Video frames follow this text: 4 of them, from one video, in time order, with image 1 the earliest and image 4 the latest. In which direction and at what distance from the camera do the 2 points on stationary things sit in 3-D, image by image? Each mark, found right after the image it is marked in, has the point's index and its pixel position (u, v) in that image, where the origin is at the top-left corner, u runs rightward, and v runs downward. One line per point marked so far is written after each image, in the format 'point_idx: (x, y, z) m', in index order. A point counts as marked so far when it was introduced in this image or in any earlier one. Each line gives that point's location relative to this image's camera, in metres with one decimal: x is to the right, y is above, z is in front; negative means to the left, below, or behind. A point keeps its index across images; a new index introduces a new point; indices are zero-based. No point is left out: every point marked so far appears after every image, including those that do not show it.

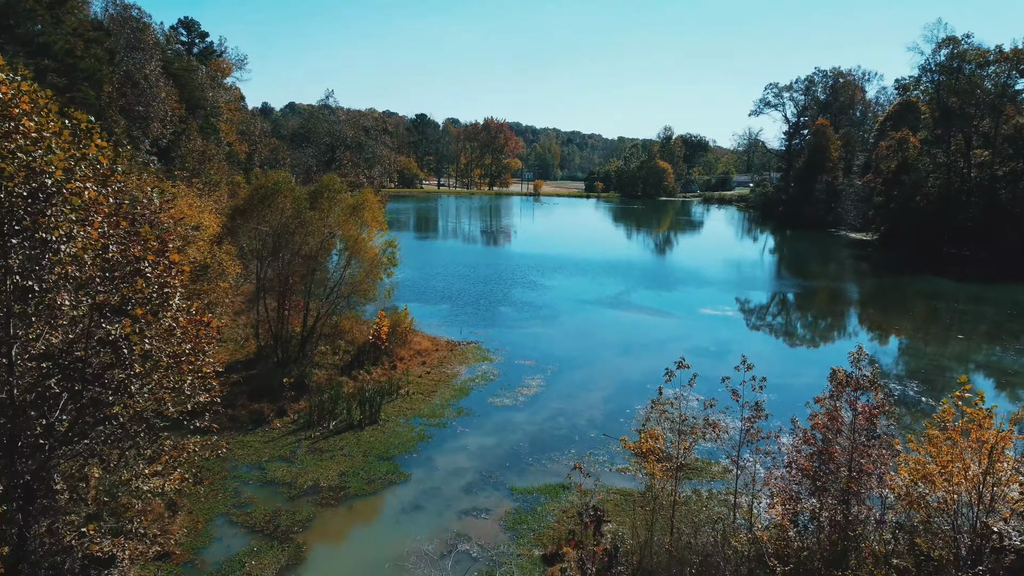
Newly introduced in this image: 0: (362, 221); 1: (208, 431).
0: (-3.3, +1.4, +17.5) m
1: (-4.9, -2.3, +13.1) m
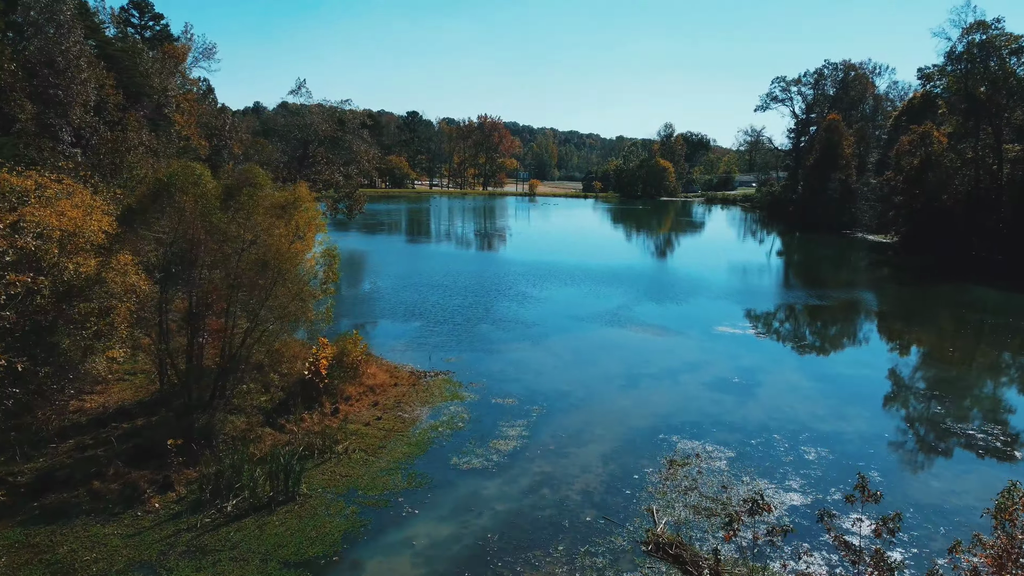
0: (-3.8, +1.1, +13.8) m
1: (-5.3, -2.6, +9.4) m
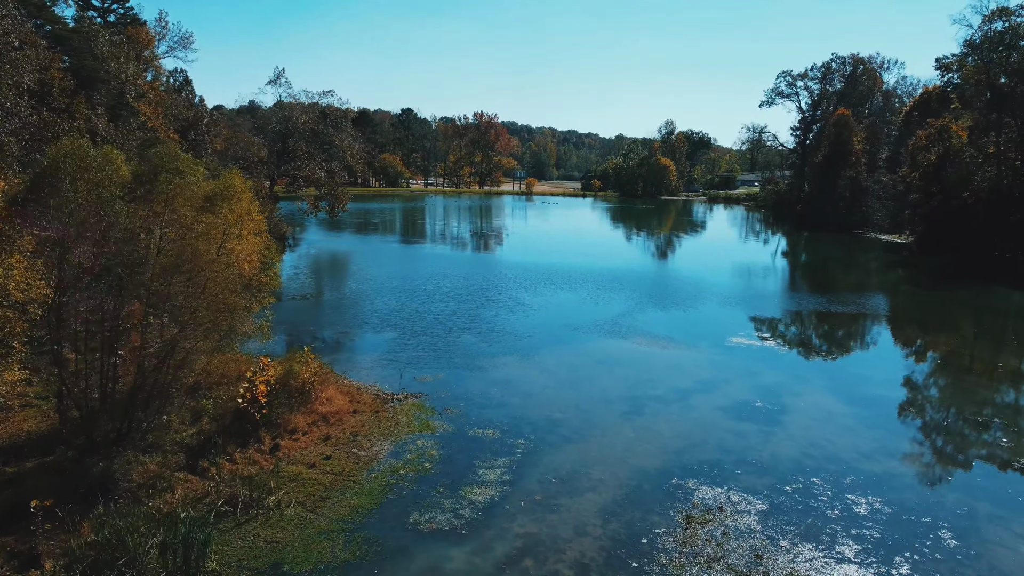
0: (-4.0, +1.0, +11.4) m
1: (-5.5, -2.8, +7.0) m
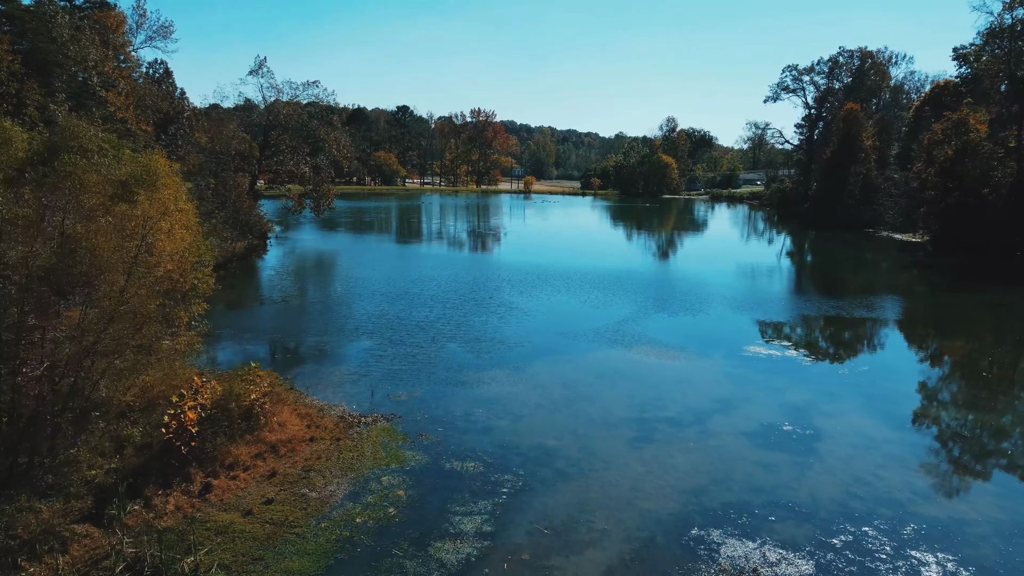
0: (-4.2, +0.9, +9.5) m
1: (-5.7, -2.8, +5.0) m
